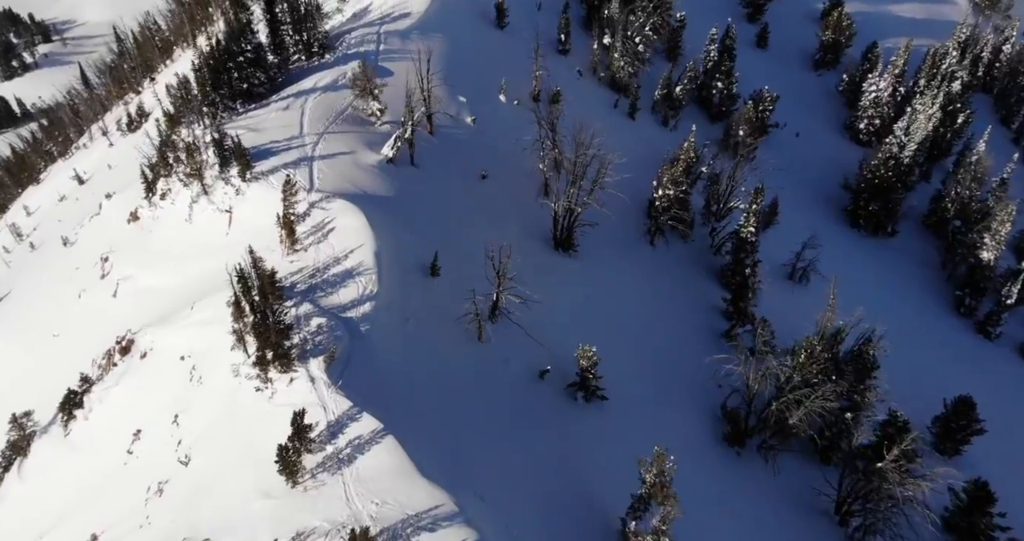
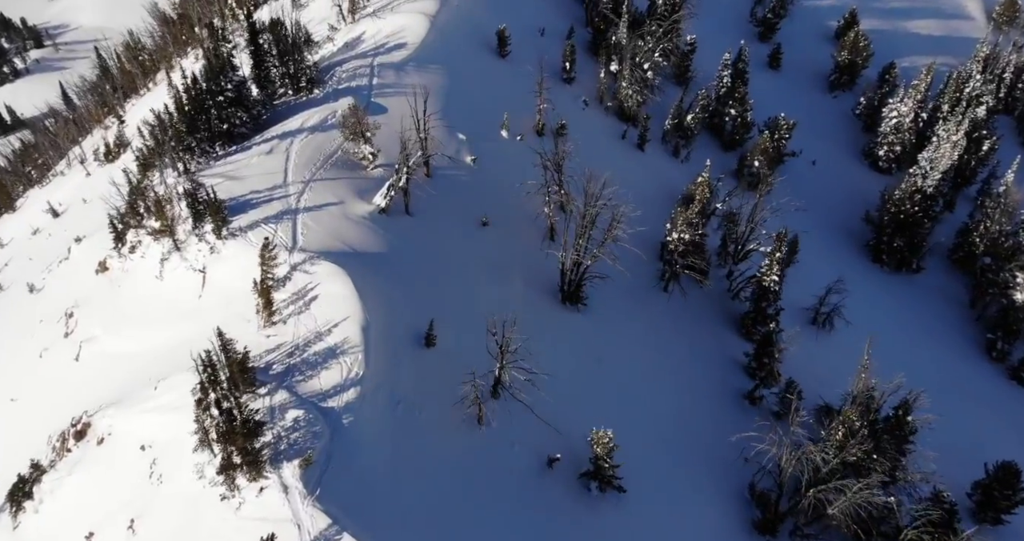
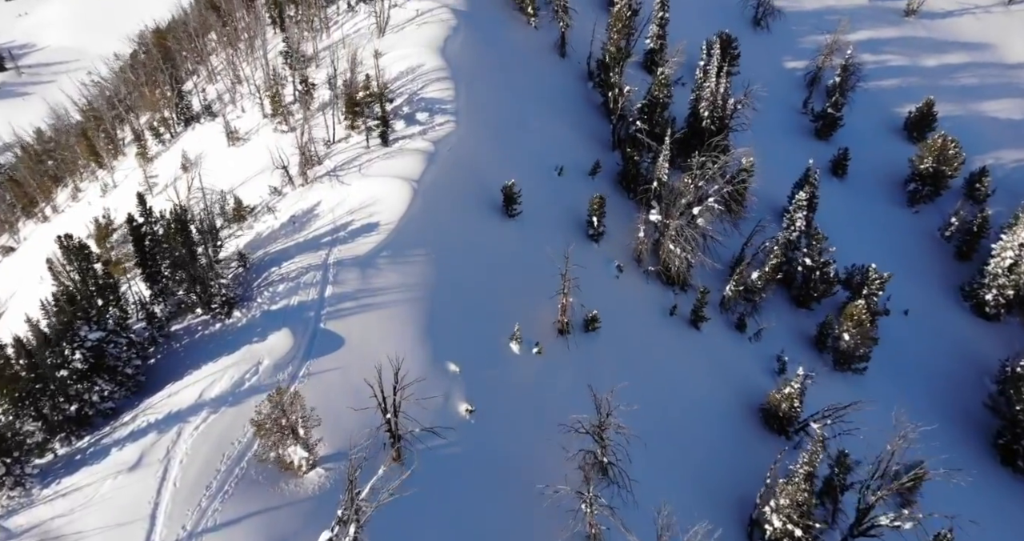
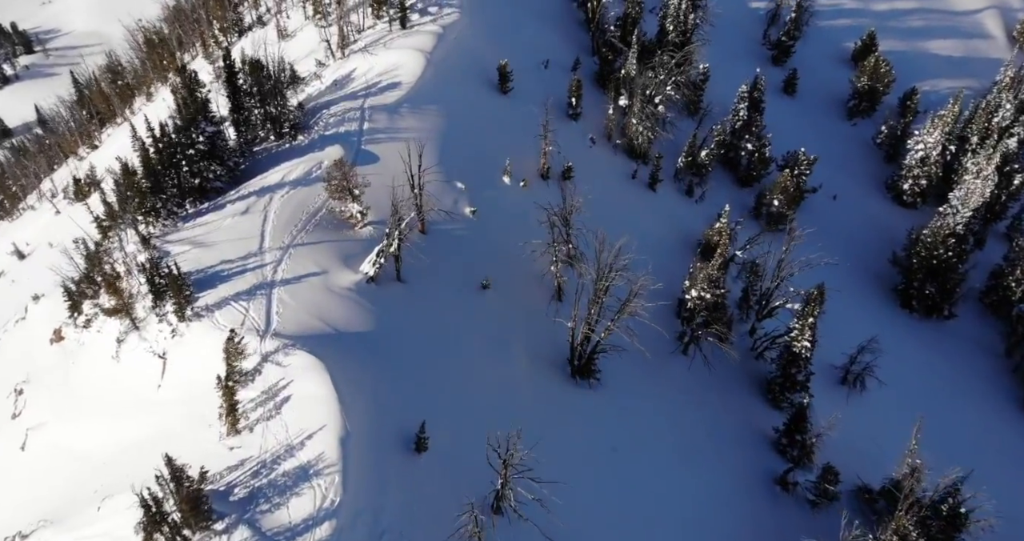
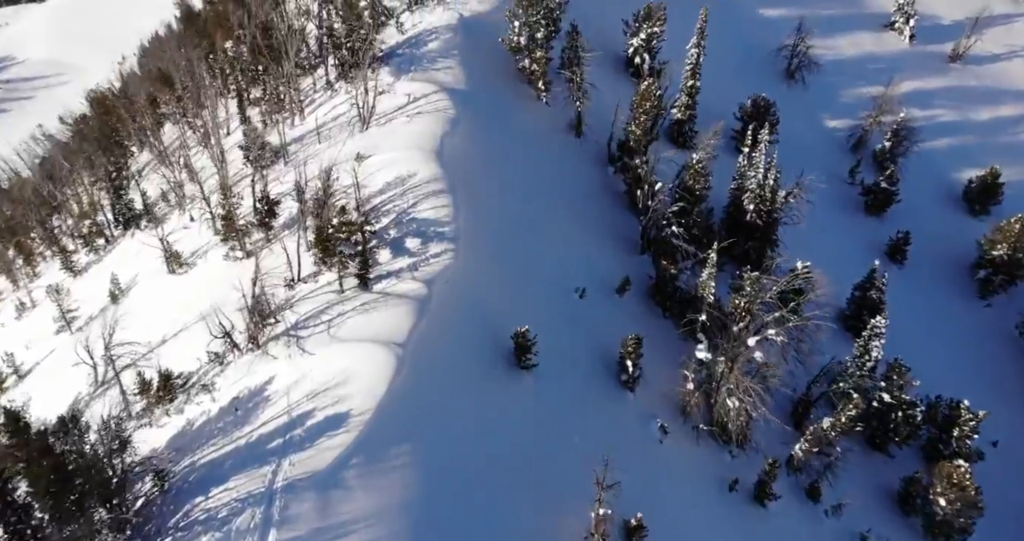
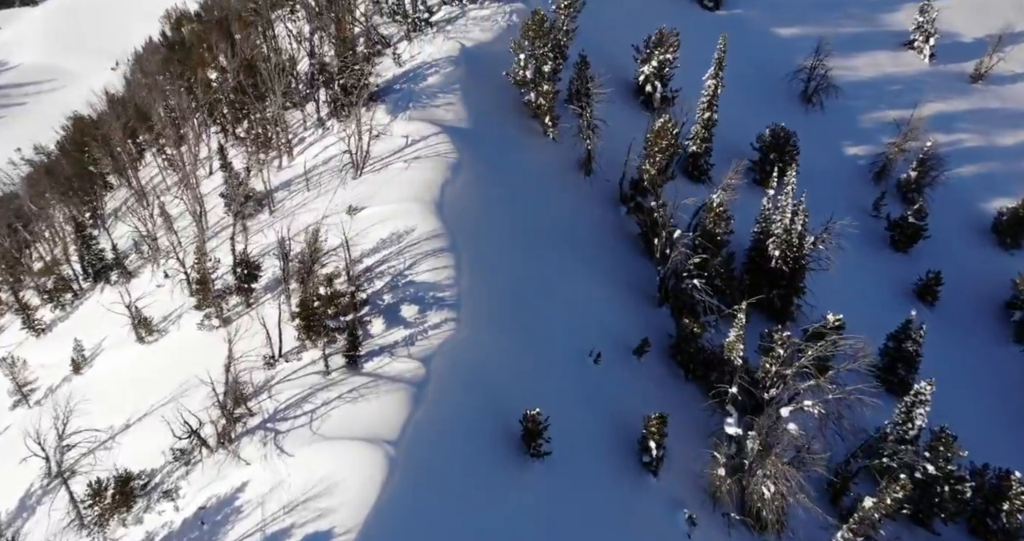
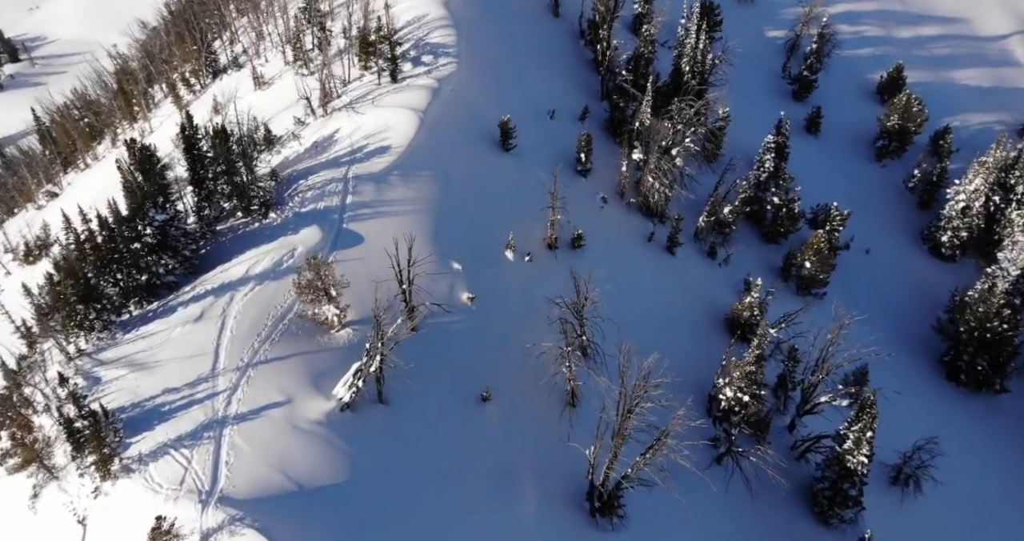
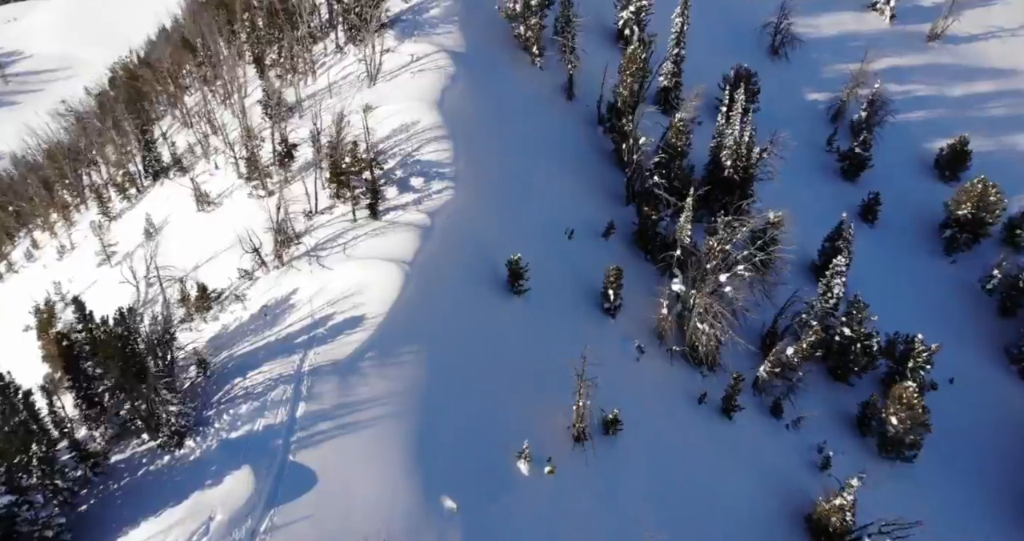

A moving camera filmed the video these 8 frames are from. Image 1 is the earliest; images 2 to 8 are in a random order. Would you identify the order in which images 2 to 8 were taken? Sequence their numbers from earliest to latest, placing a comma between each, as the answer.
2, 4, 7, 3, 8, 5, 6
